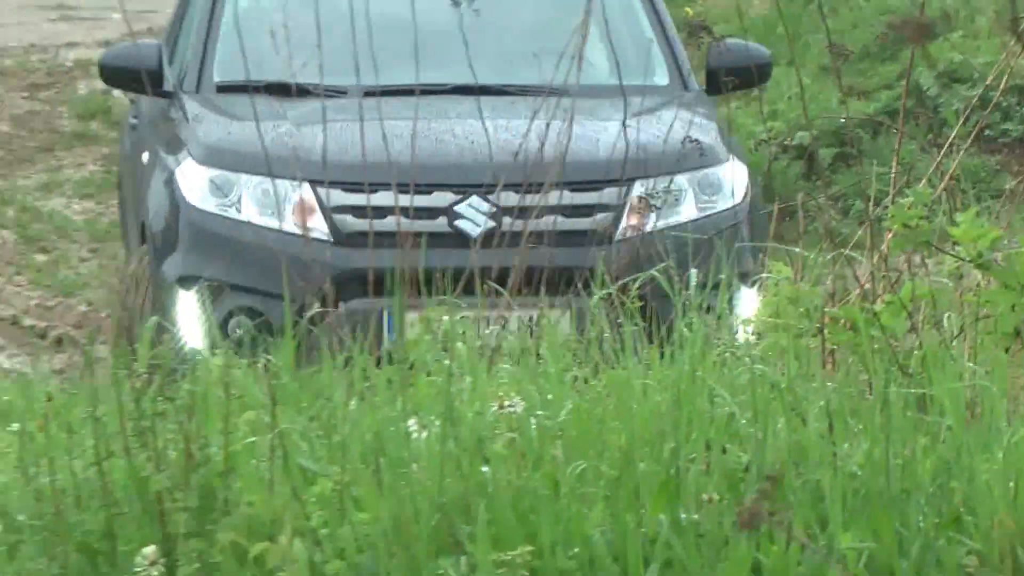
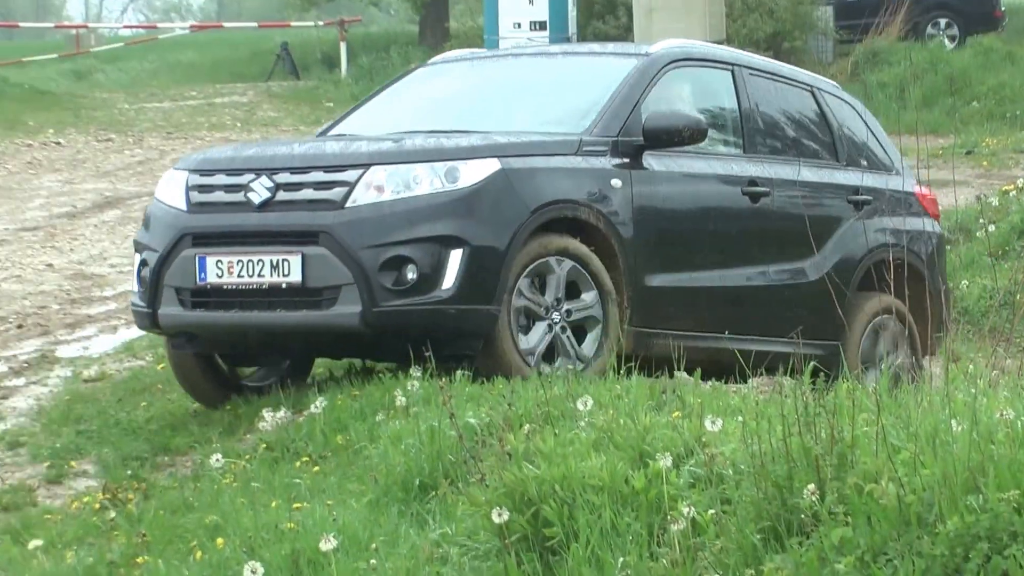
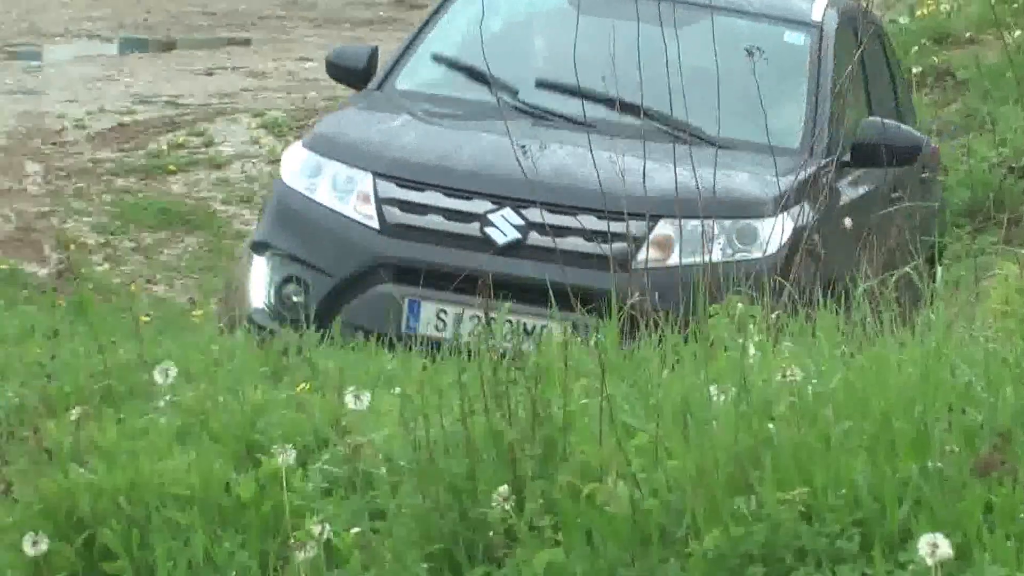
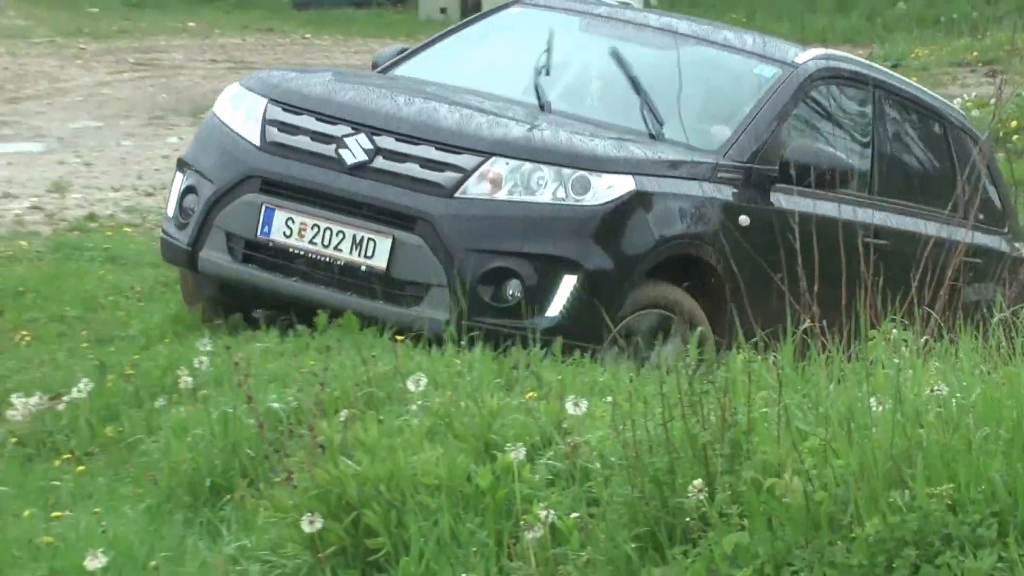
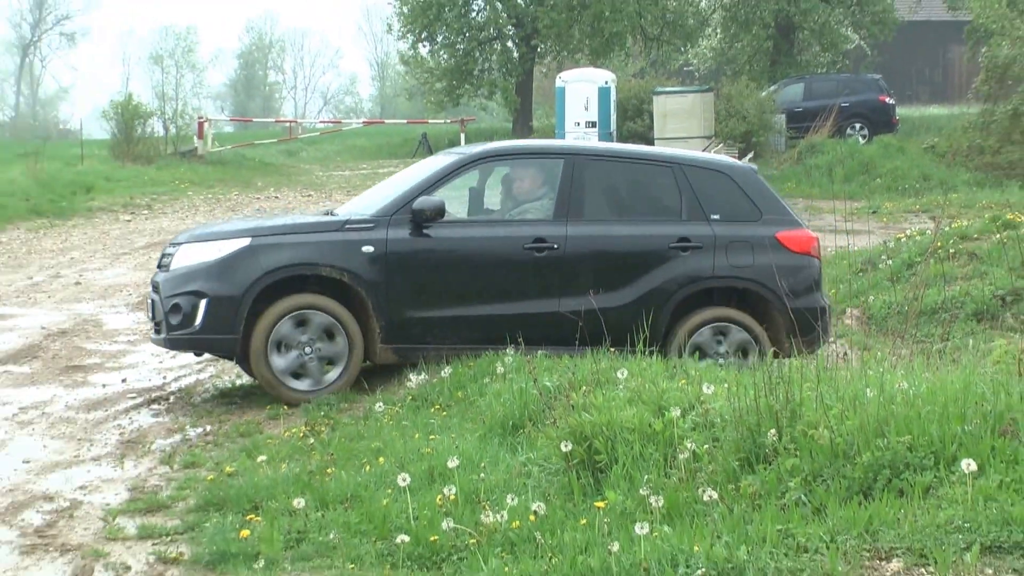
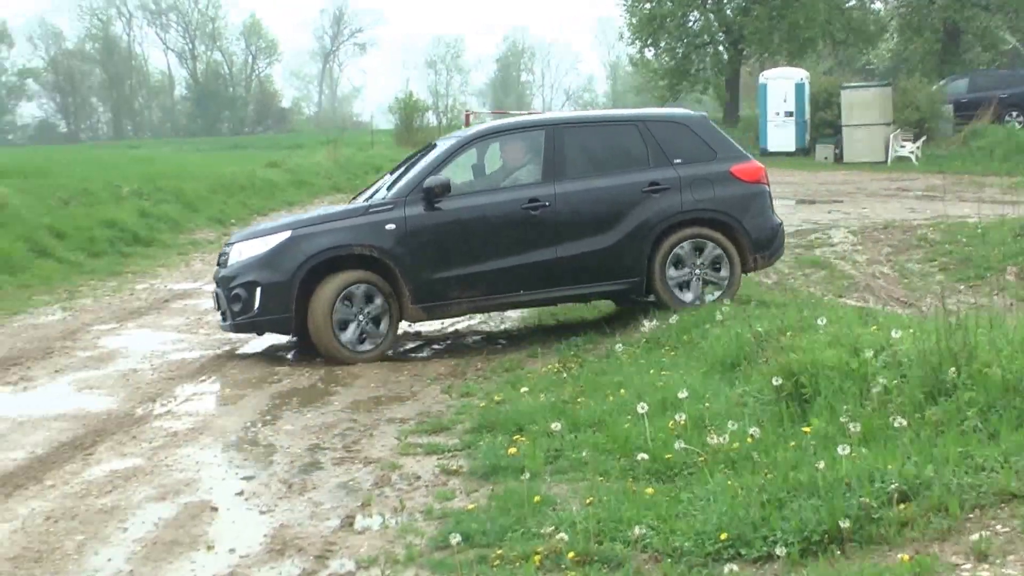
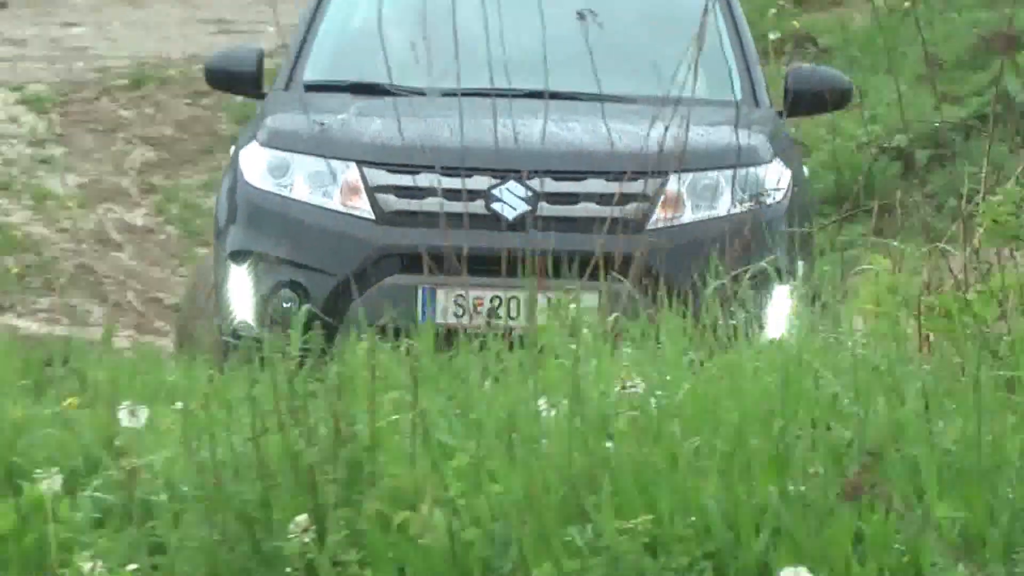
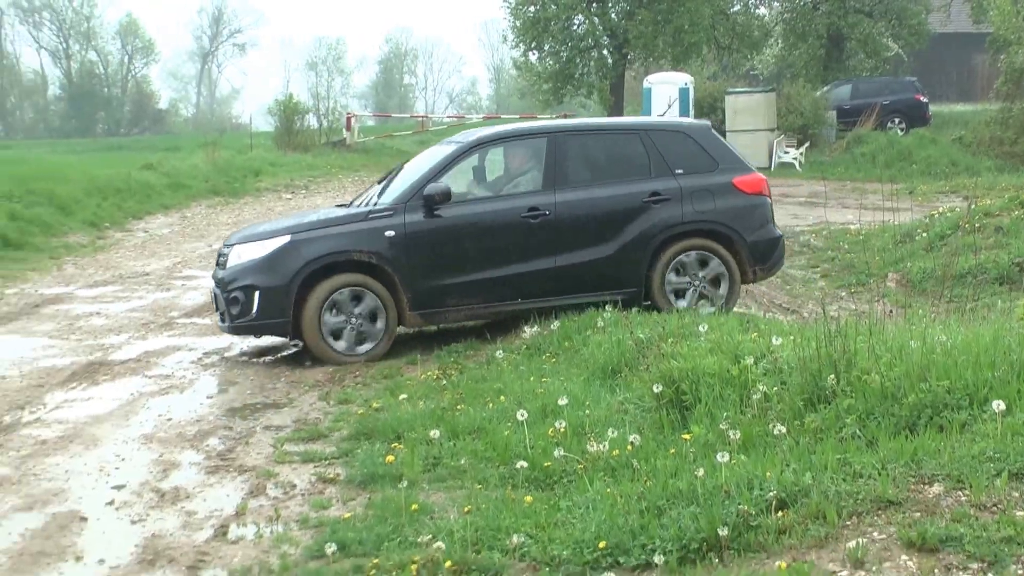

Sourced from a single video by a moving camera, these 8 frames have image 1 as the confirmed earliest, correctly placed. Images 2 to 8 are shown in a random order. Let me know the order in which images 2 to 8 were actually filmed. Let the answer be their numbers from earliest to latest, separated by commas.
7, 3, 4, 2, 5, 8, 6
